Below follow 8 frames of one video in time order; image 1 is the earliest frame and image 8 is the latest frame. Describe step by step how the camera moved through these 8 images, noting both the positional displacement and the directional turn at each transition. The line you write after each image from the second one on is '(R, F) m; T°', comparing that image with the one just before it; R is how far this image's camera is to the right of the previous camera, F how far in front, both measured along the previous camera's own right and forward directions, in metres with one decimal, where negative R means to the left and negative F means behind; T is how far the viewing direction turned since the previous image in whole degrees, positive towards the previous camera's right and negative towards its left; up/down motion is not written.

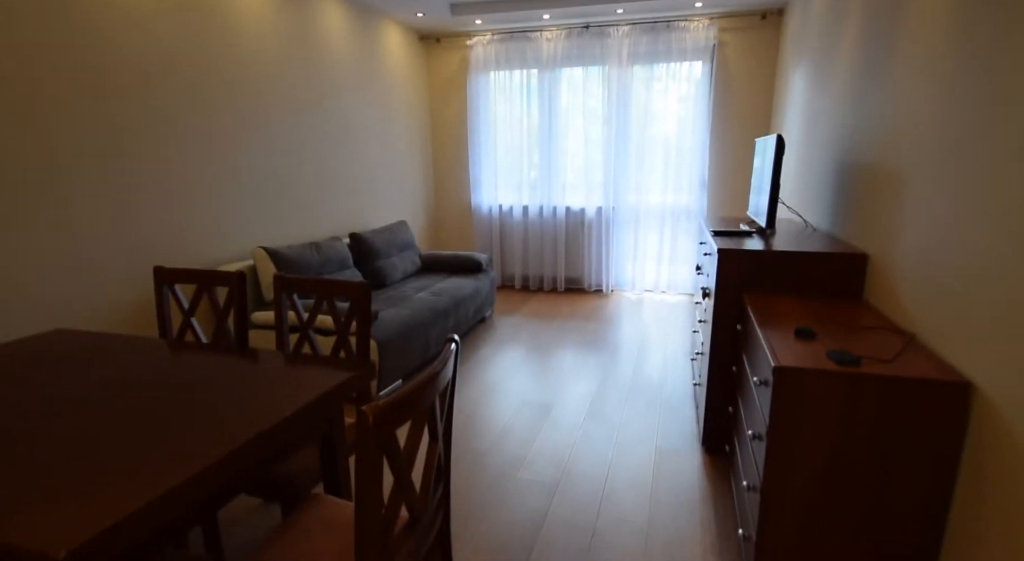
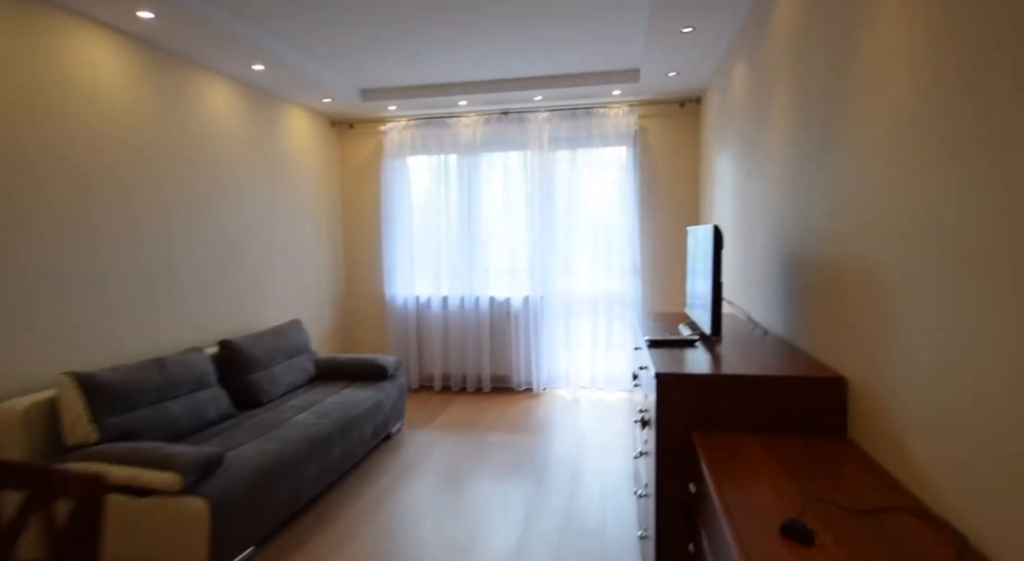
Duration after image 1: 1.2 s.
(+0.2, +0.6) m; +6°
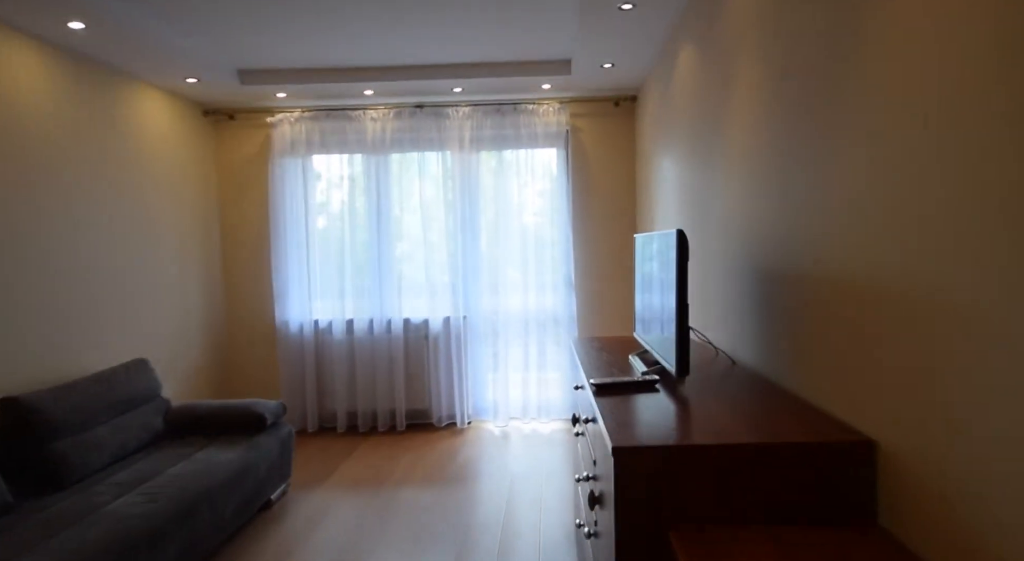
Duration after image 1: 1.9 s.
(+0.1, +0.6) m; +7°
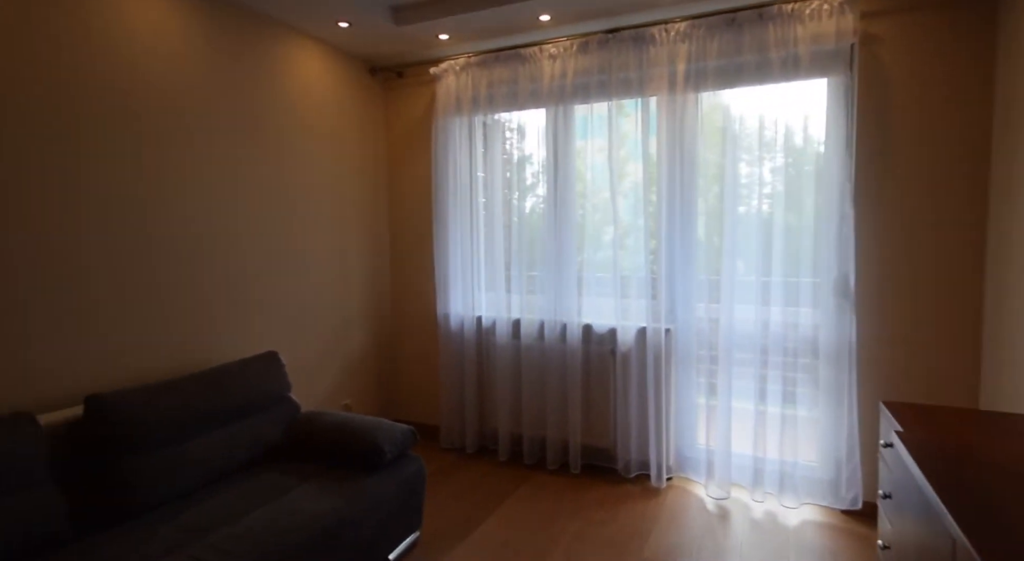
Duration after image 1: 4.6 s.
(0.0, +1.2) m; -24°
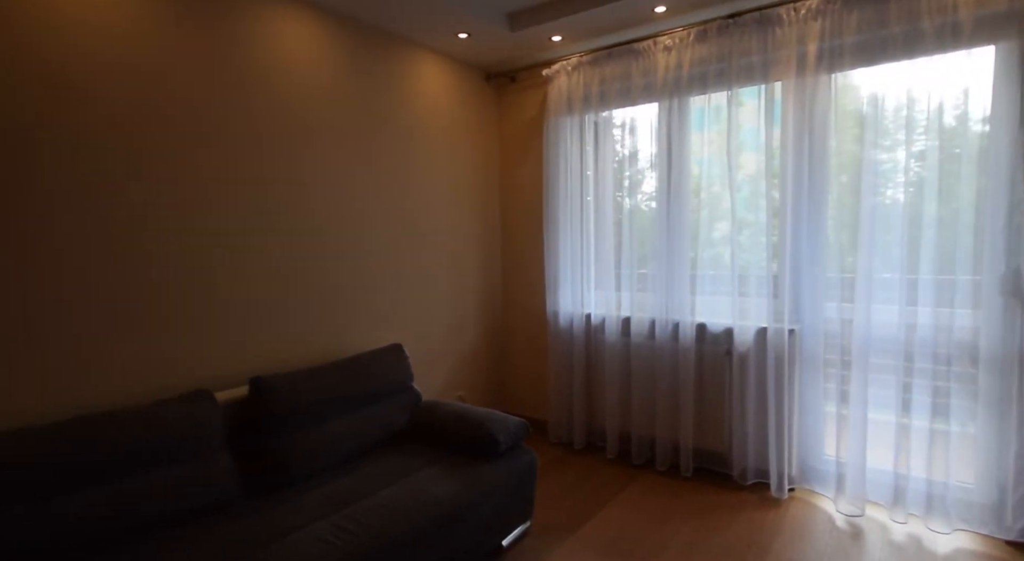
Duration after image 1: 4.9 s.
(0.0, -0.1) m; -12°
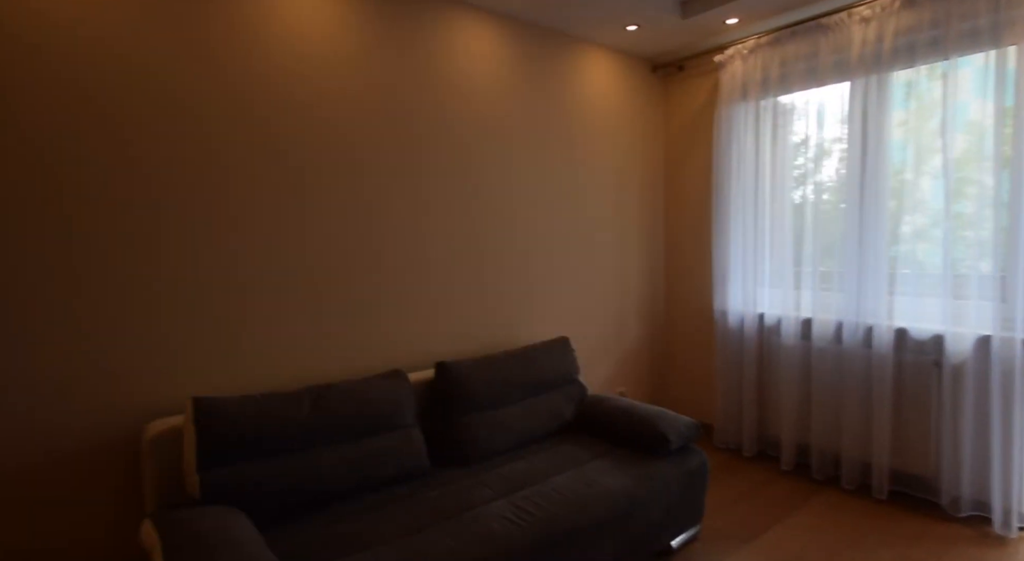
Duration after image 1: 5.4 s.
(-0.1, 0.0) m; -14°
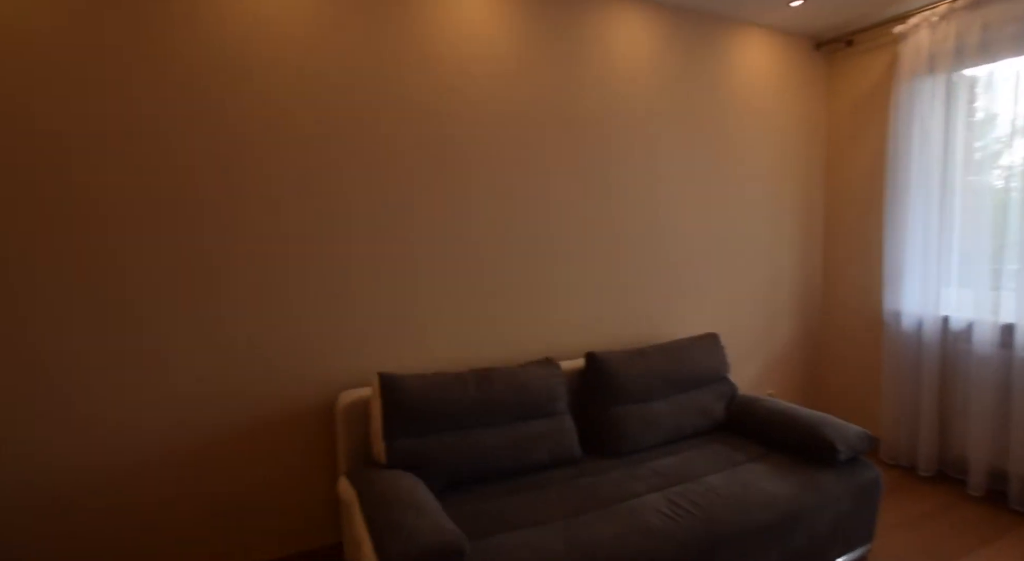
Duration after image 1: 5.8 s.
(-0.1, 0.0) m; -12°
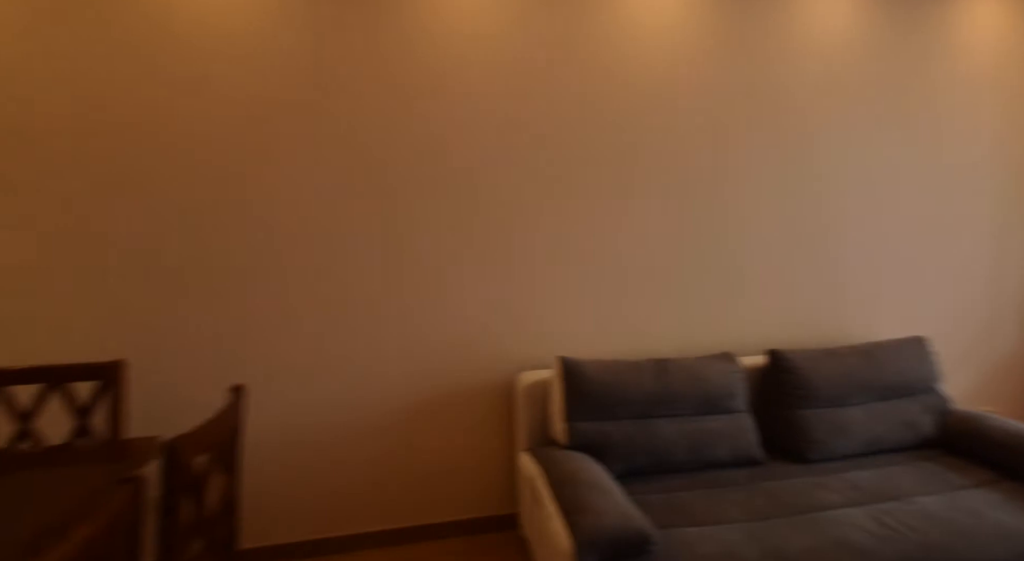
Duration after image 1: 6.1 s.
(-0.1, 0.0) m; -14°
